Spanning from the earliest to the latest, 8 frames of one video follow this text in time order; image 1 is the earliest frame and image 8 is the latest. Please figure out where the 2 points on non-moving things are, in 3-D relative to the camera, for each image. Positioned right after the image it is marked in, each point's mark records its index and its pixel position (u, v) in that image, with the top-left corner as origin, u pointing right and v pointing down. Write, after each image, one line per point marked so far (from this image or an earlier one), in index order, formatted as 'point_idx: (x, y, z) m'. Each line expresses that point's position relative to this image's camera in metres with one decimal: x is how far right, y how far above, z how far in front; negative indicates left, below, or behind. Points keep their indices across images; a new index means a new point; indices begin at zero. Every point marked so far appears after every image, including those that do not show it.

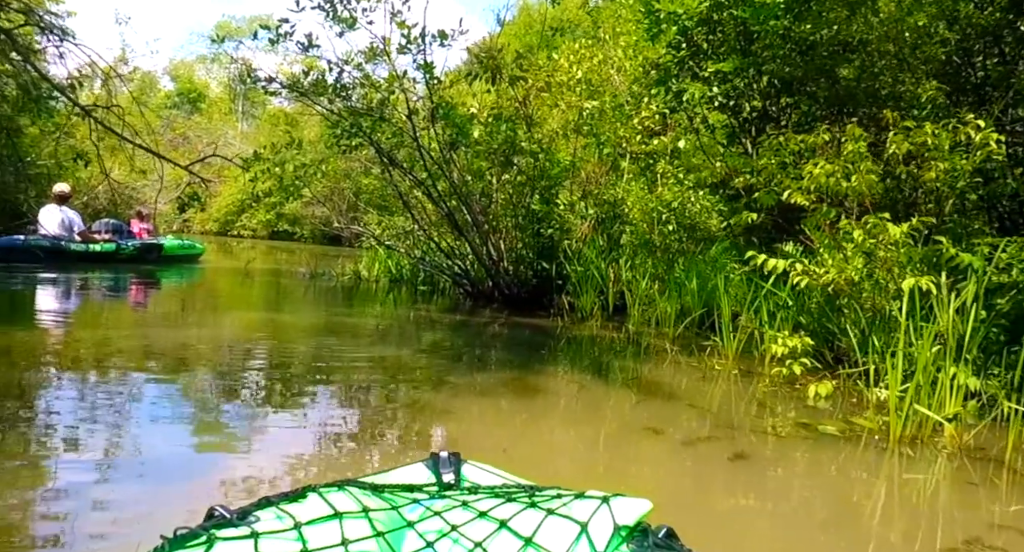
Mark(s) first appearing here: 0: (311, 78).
0: (-2.1, +2.0, +8.2) m
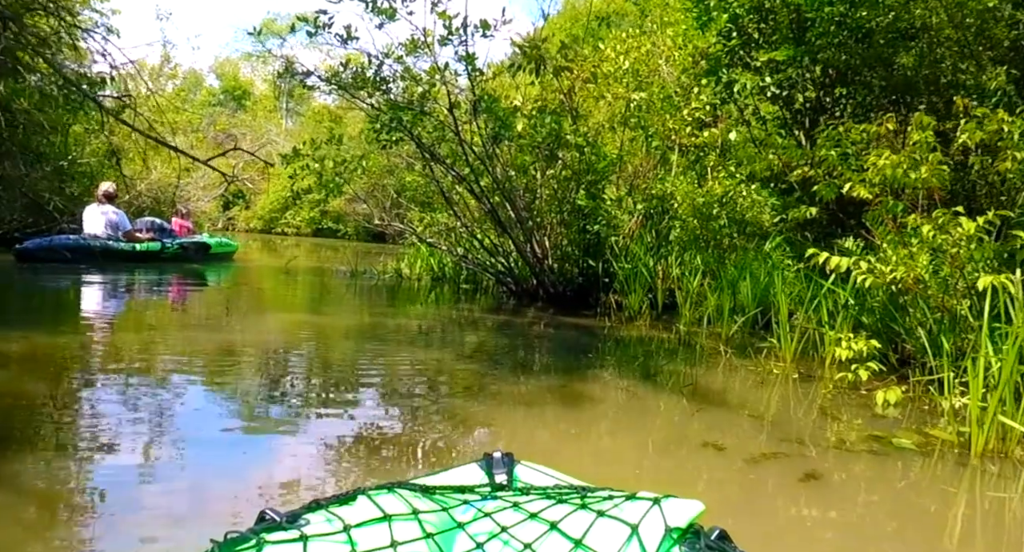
0: (-1.6, +2.1, +8.1) m
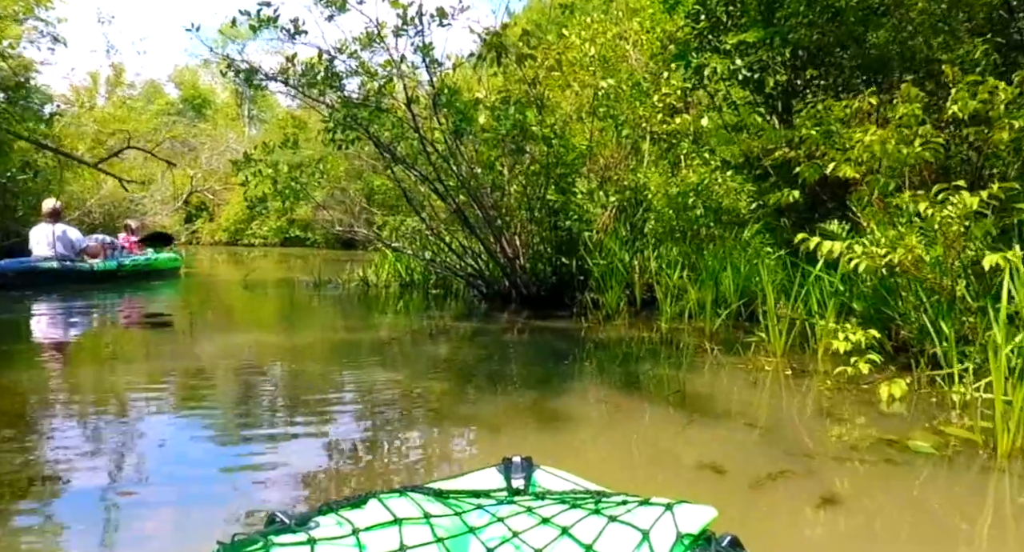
0: (-2.0, +2.0, +7.6) m
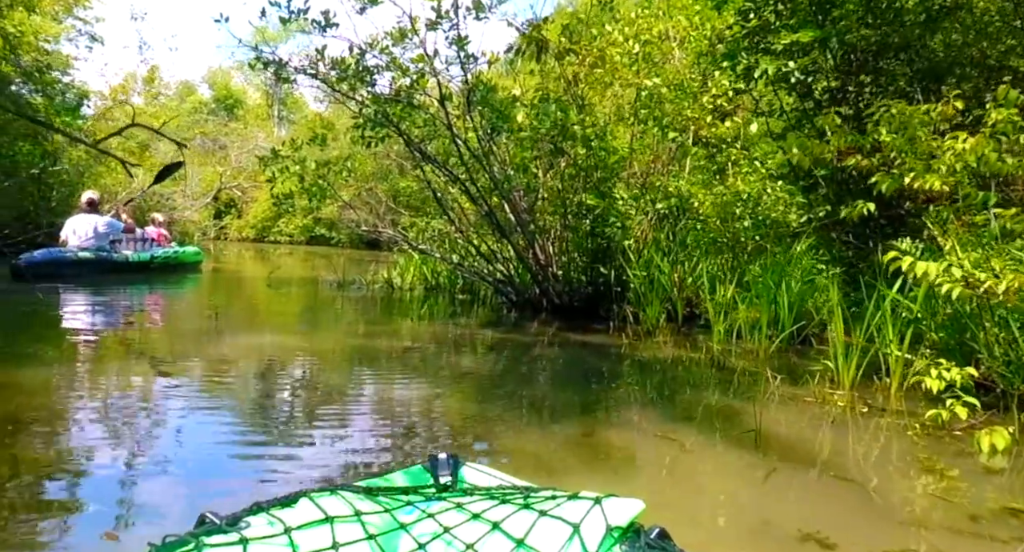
0: (-1.7, +1.9, +7.2) m
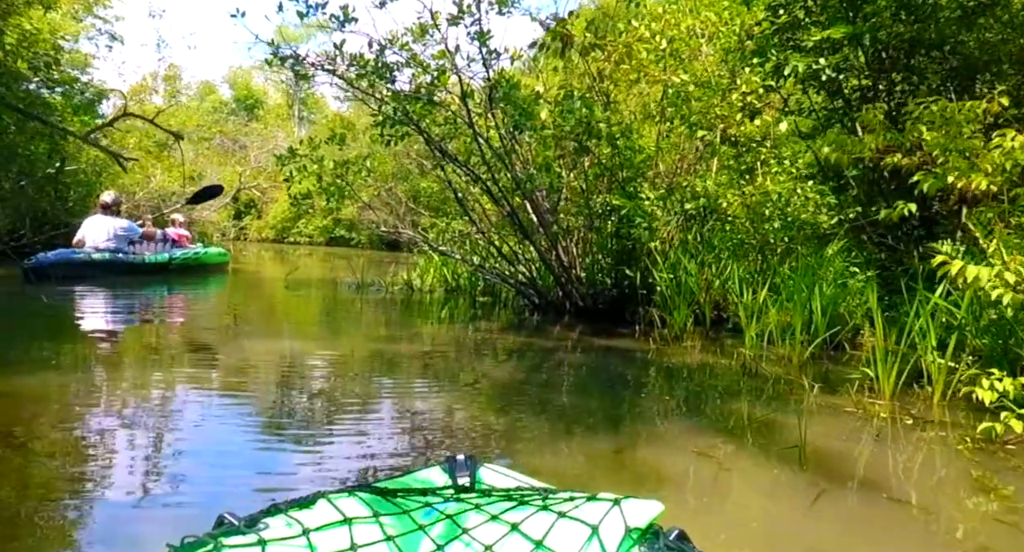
0: (-1.5, +1.9, +7.1) m
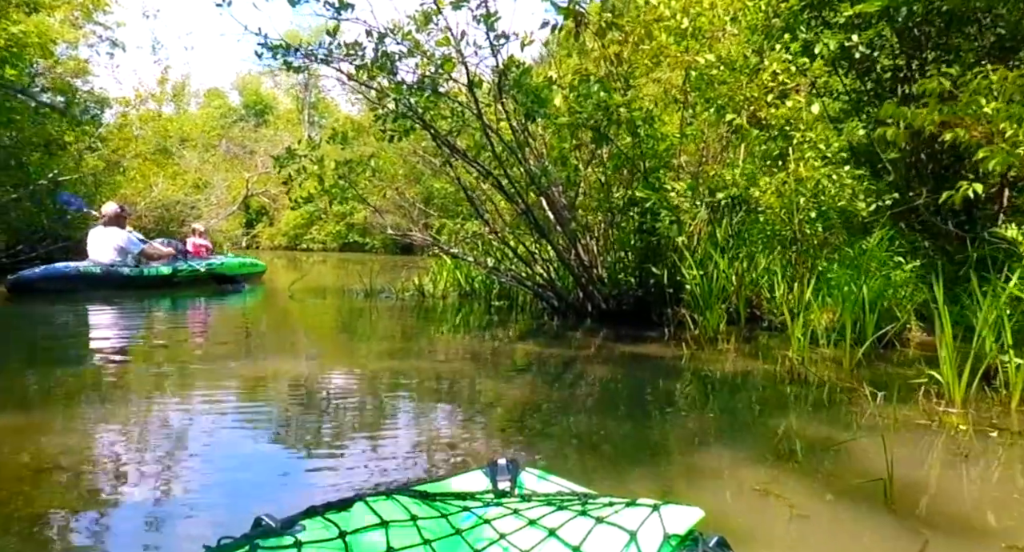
0: (-1.4, +1.9, +6.6) m
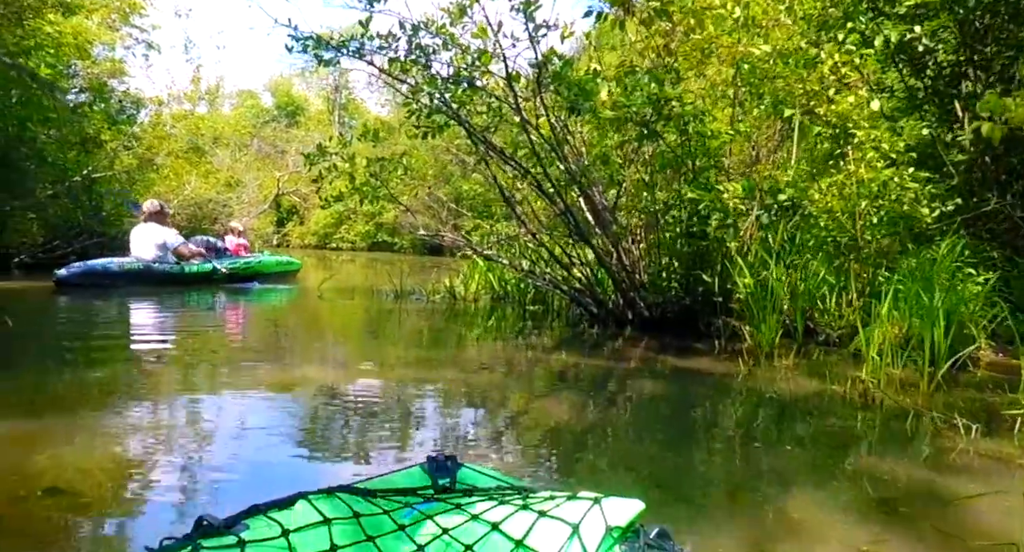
0: (-1.0, +1.8, +6.2) m
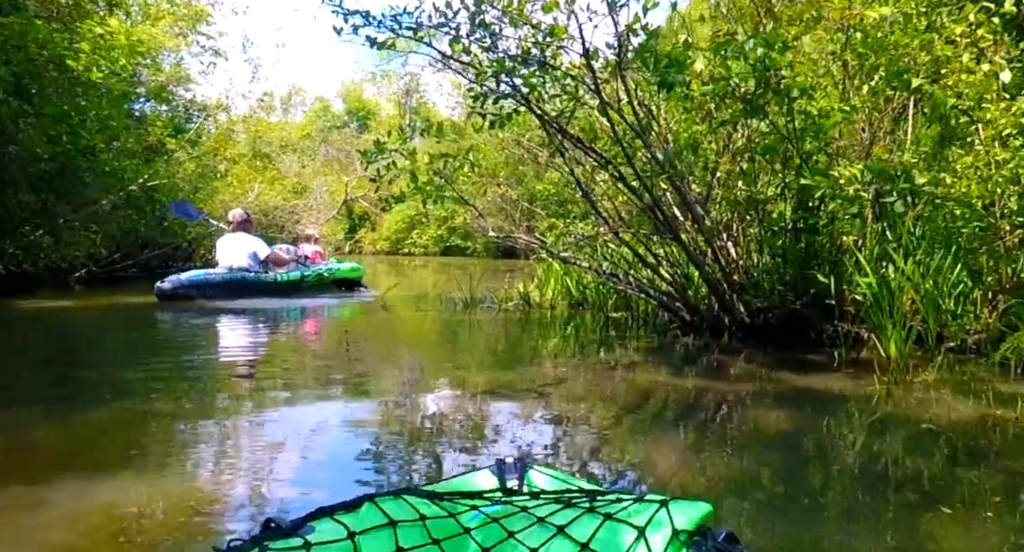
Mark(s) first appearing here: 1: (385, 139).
0: (-0.5, +1.8, +5.7) m
1: (-1.2, +1.2, +7.2) m
